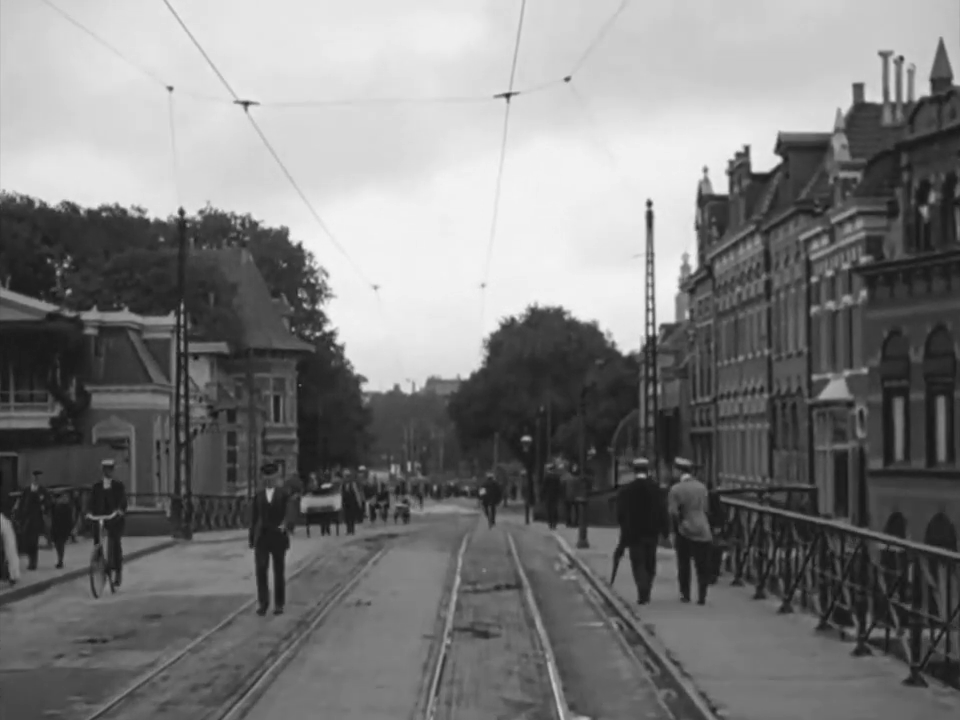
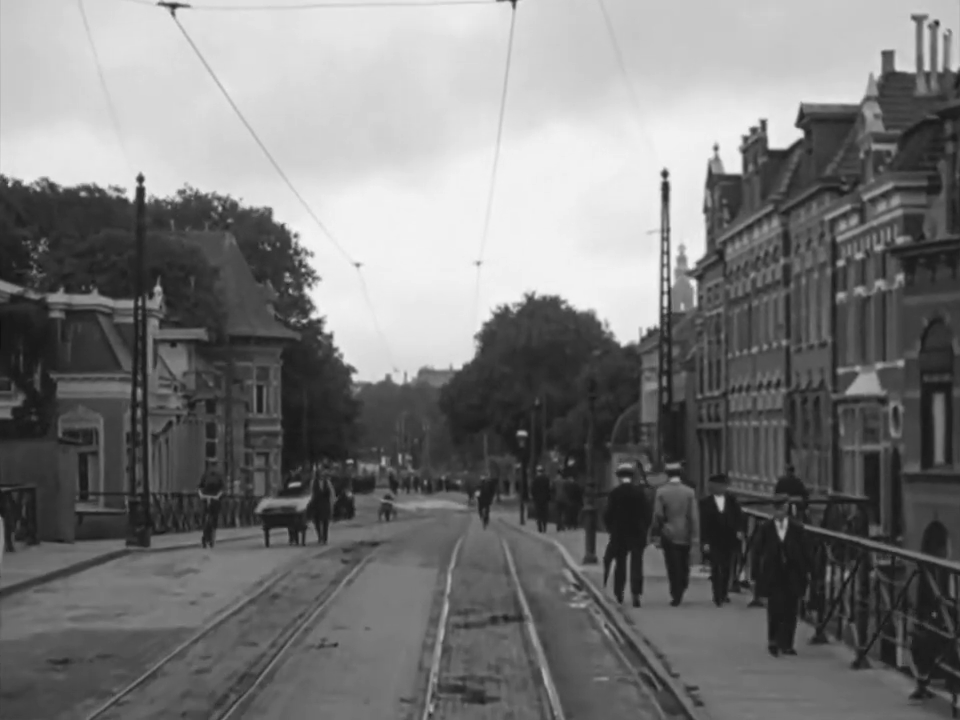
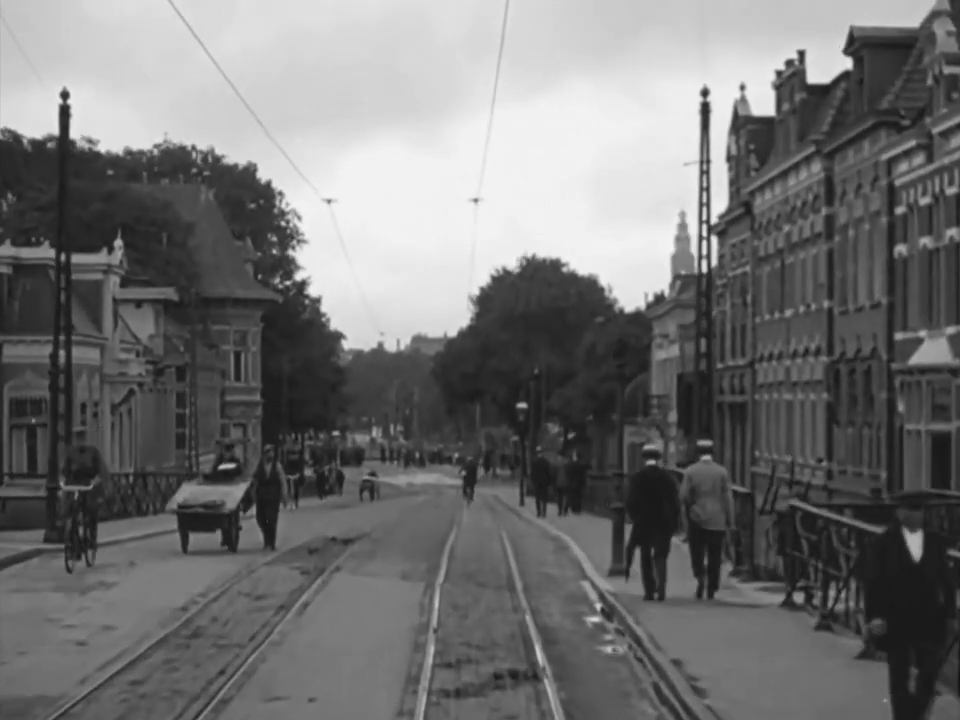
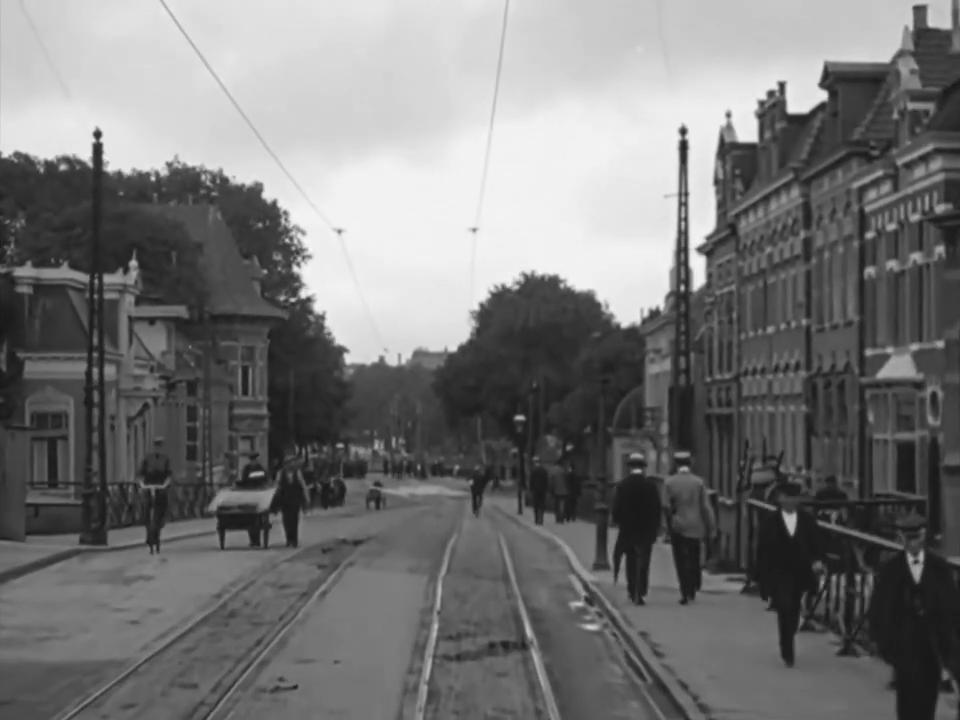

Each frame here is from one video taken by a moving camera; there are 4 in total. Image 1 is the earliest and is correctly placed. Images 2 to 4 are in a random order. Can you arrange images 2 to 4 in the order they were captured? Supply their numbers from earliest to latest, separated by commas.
2, 4, 3
